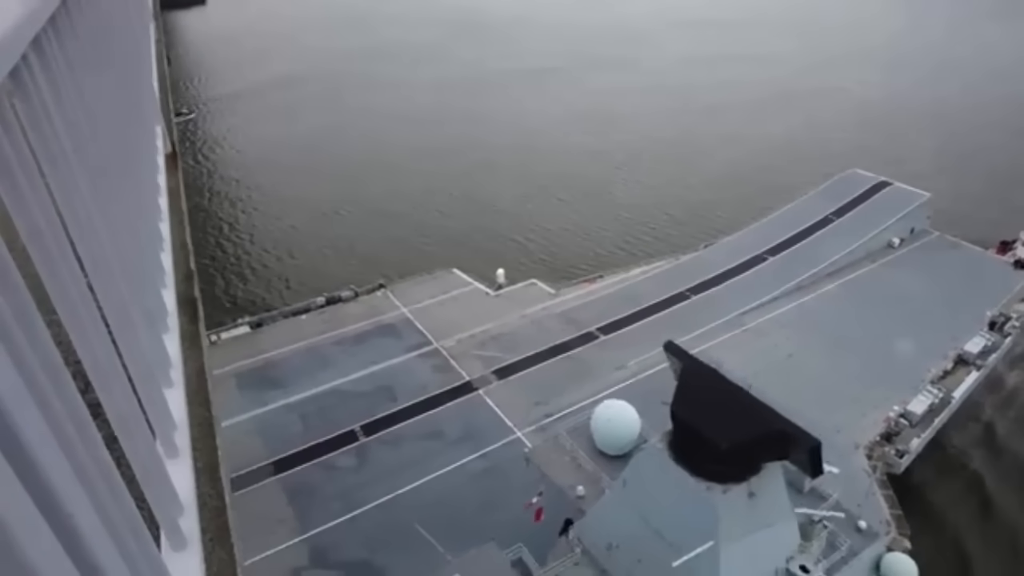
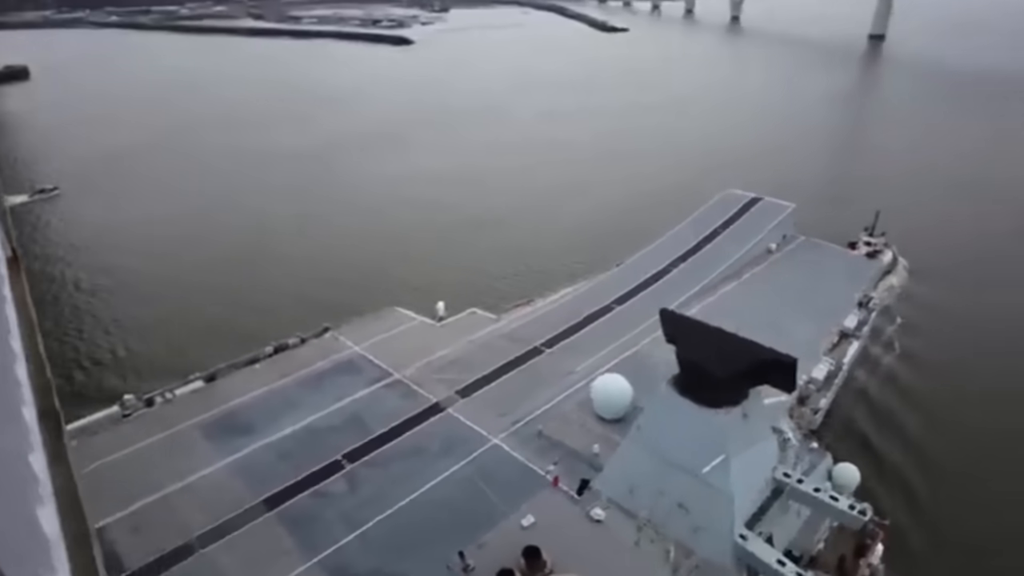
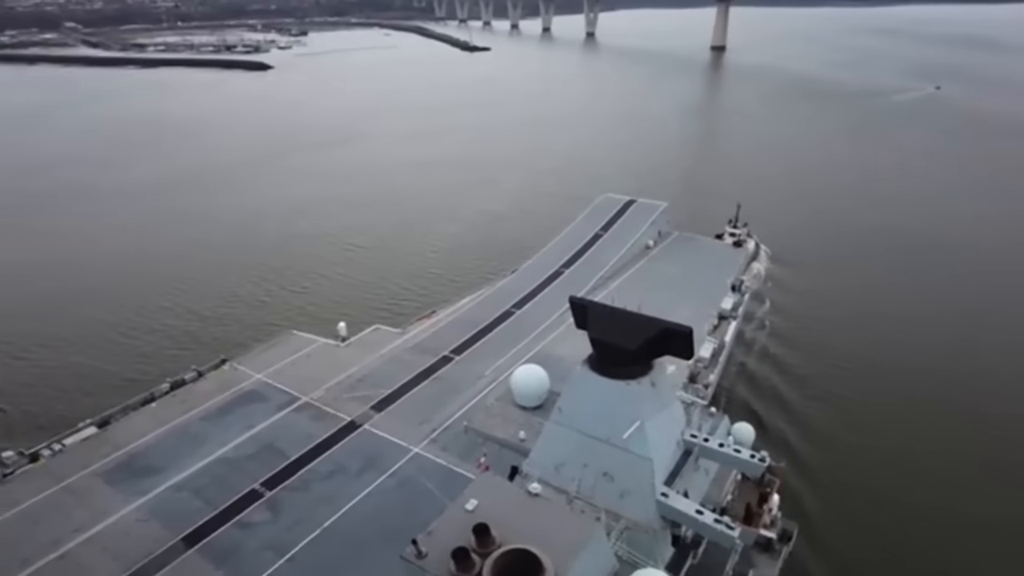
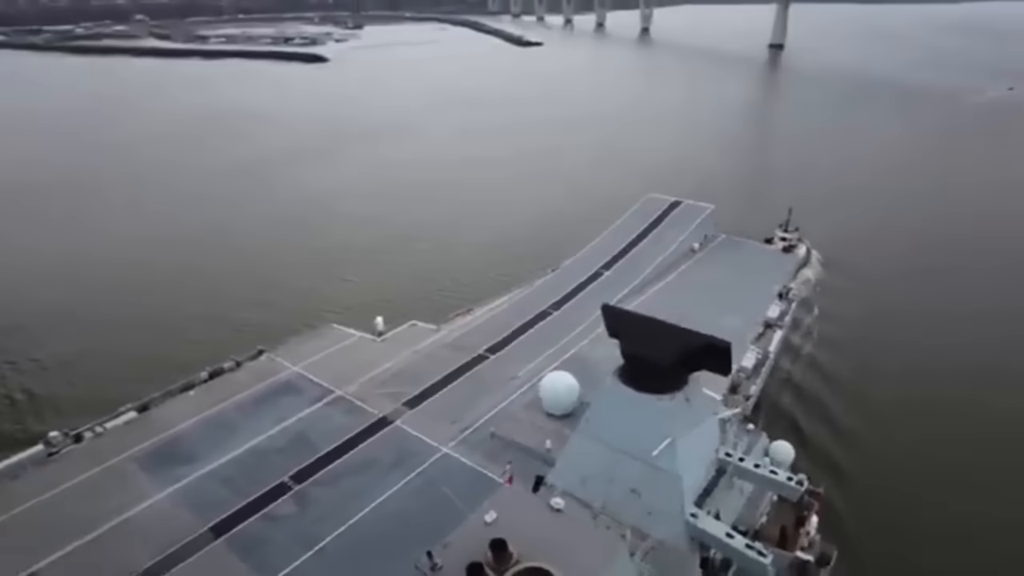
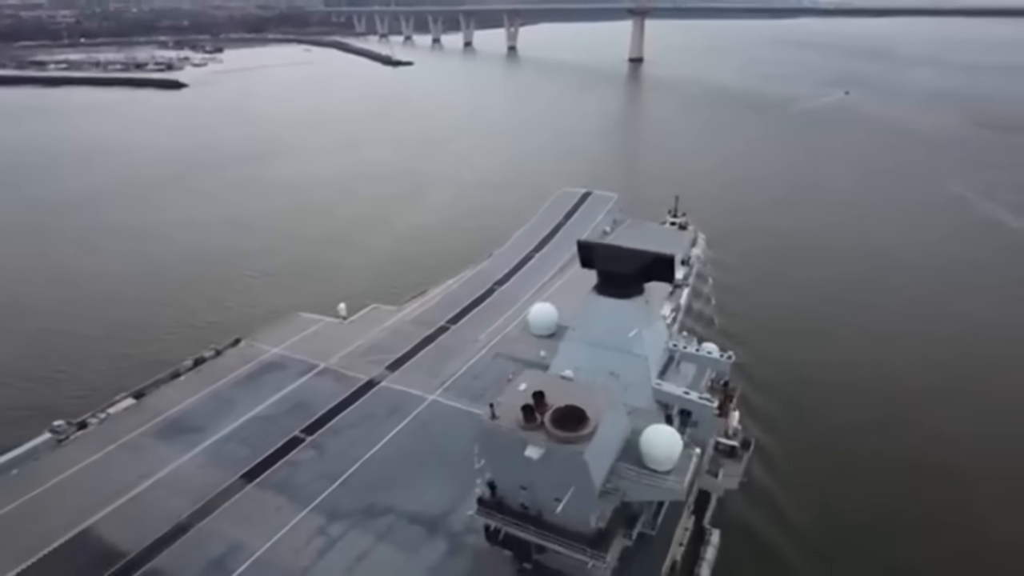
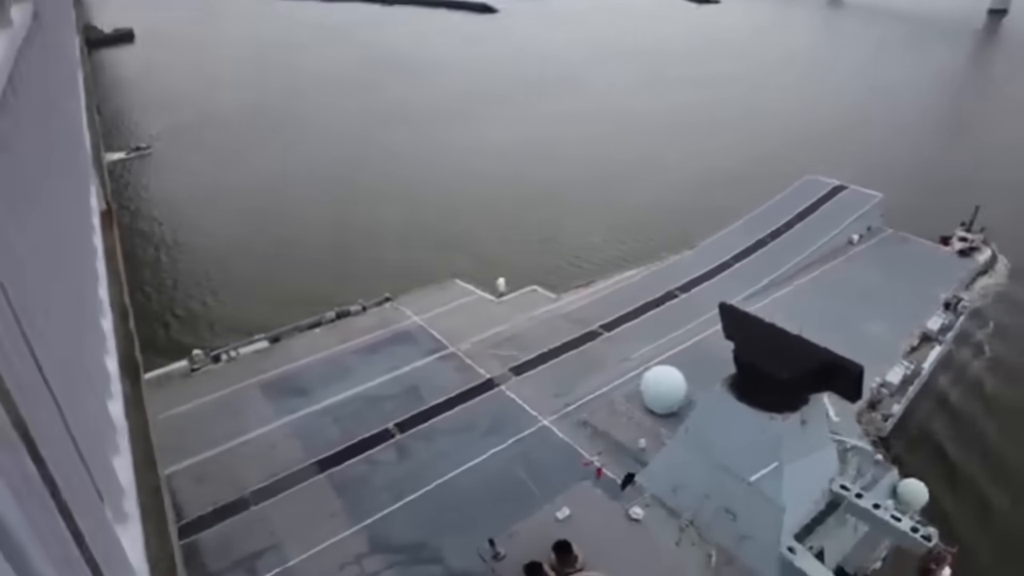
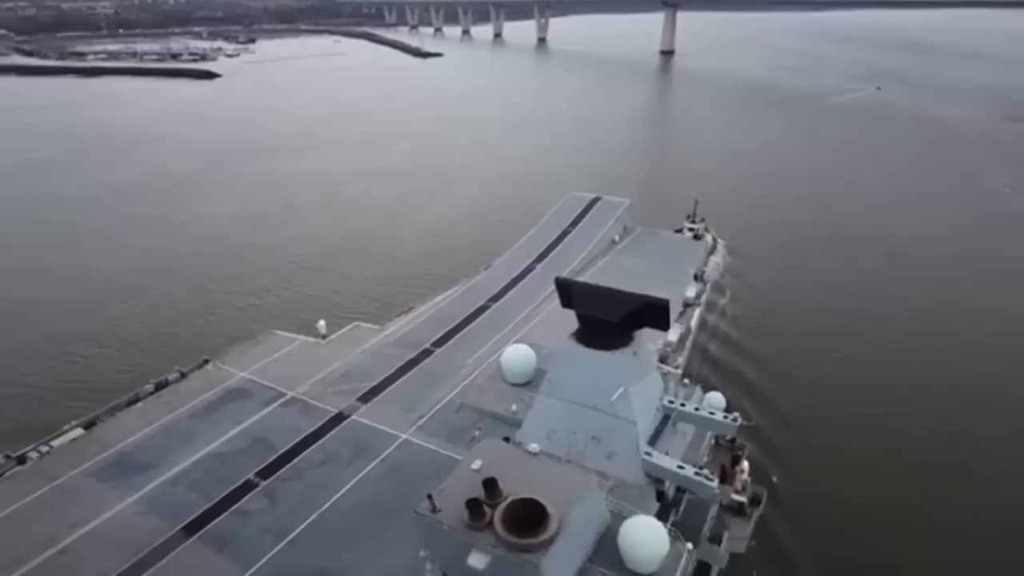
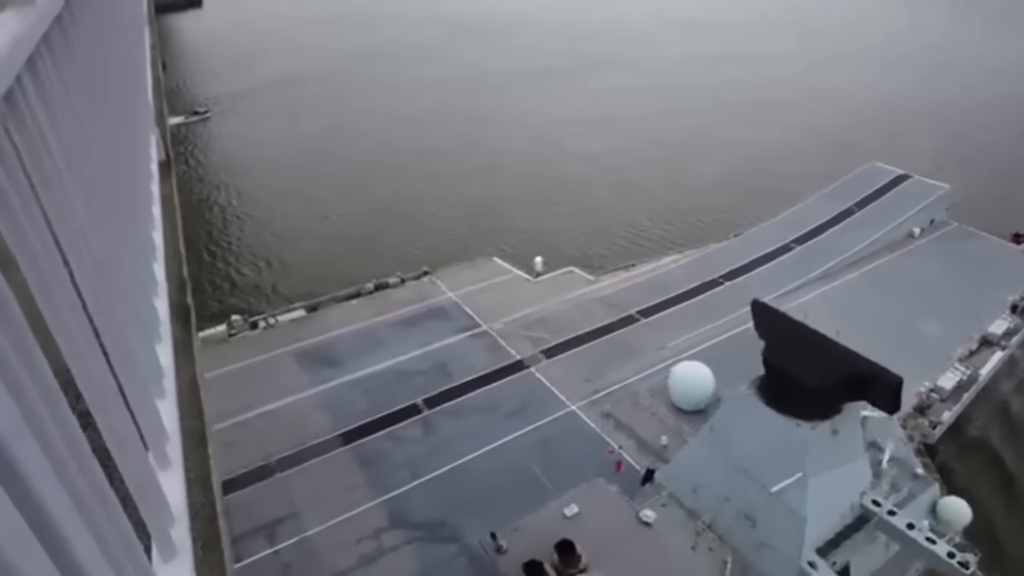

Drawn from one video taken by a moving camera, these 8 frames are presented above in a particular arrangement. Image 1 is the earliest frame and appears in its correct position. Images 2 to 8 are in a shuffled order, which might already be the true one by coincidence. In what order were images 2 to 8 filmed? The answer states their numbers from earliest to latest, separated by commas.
8, 6, 2, 4, 3, 7, 5
